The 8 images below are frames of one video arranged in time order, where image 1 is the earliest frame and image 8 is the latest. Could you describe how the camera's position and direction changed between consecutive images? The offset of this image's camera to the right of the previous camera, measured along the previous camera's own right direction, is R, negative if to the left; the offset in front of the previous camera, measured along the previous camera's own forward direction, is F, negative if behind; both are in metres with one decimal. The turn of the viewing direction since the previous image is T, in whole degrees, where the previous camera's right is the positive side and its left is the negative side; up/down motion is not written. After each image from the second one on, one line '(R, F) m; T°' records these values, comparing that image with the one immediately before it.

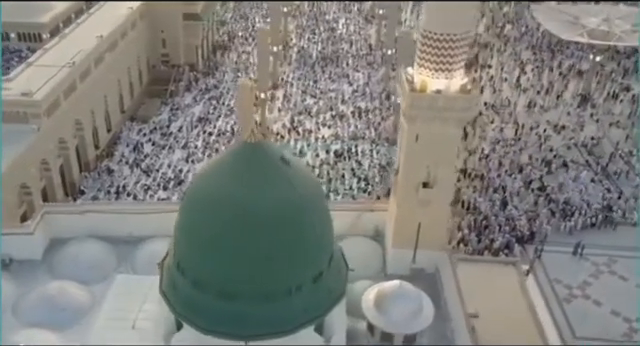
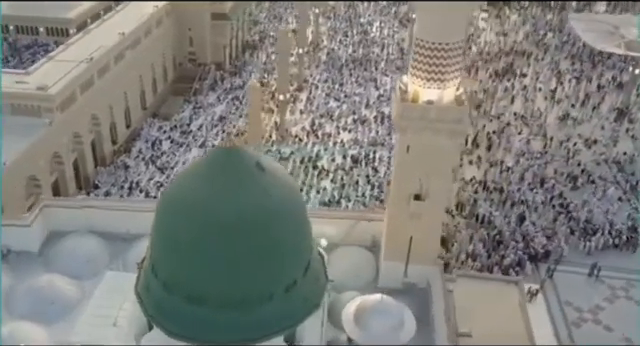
(+1.0, +0.2) m; -5°
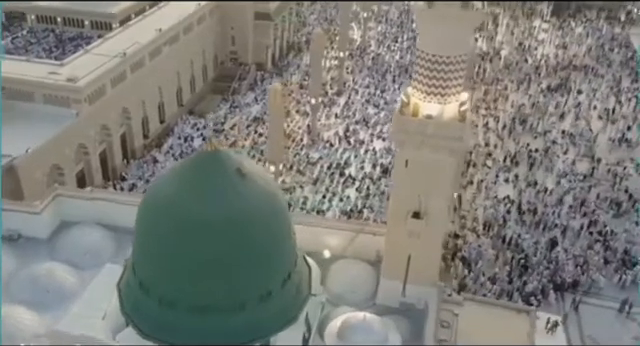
(+1.1, +0.3) m; -6°
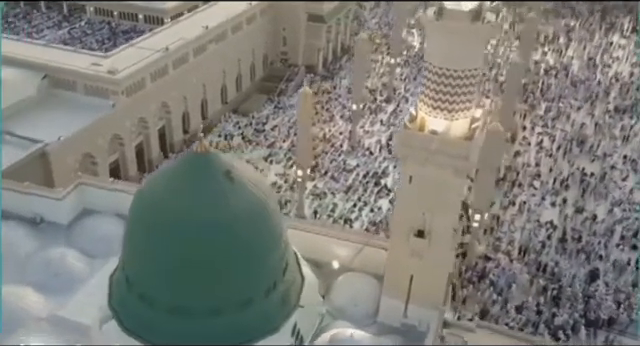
(+1.1, +0.4) m; -7°
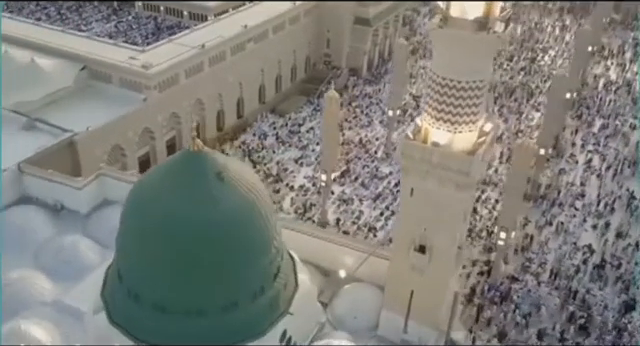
(+0.9, +0.3) m; -6°
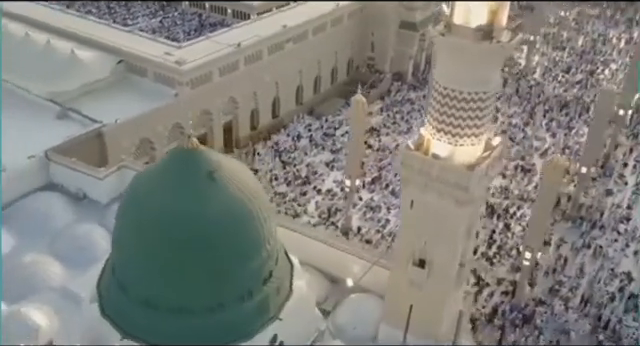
(+0.9, +0.3) m; -6°
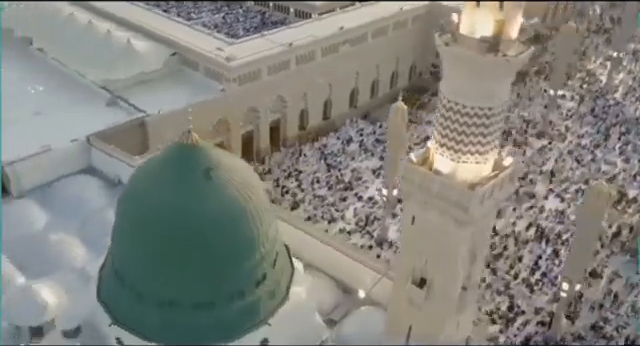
(+1.1, +0.3) m; -8°
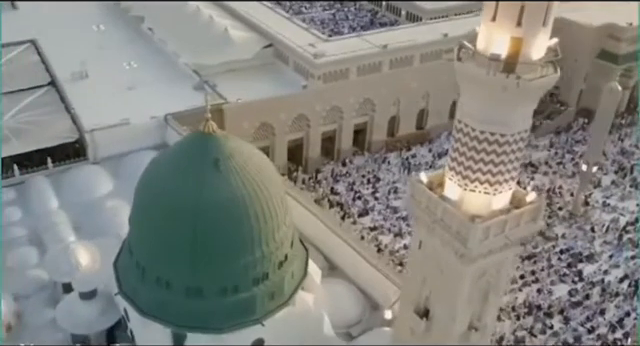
(+1.5, +0.6) m; -13°
